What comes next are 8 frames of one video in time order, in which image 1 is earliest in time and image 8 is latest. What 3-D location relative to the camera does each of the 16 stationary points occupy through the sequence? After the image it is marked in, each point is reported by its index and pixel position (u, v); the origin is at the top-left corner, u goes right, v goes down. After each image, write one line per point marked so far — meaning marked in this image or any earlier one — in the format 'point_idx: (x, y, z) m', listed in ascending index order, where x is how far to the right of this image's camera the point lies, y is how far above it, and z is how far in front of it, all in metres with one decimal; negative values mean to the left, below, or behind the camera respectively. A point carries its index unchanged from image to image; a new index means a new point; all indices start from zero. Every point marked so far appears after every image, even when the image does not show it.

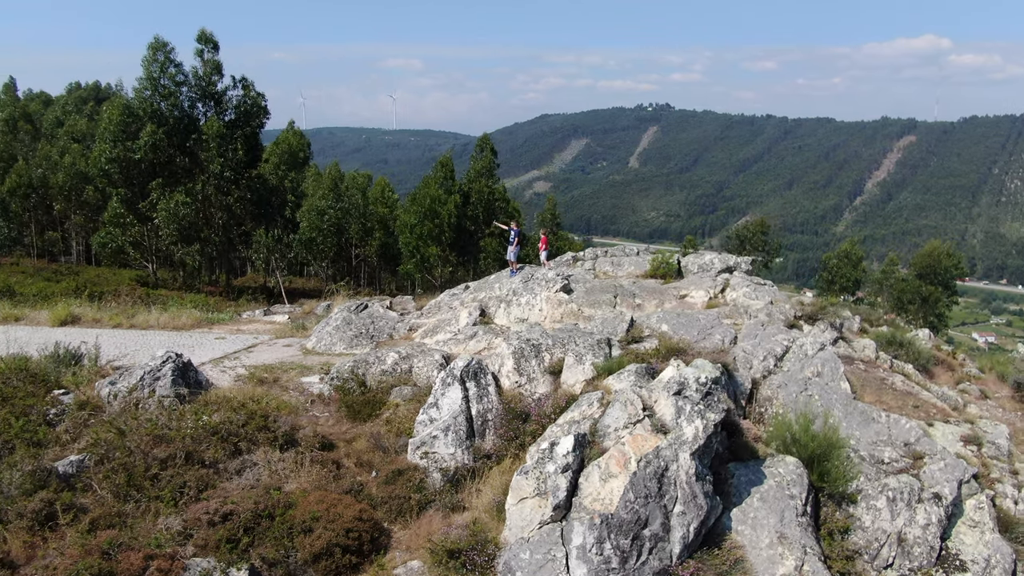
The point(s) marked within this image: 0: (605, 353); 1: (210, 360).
0: (+1.3, -0.9, +11.3) m
1: (-5.5, -1.3, +14.0) m
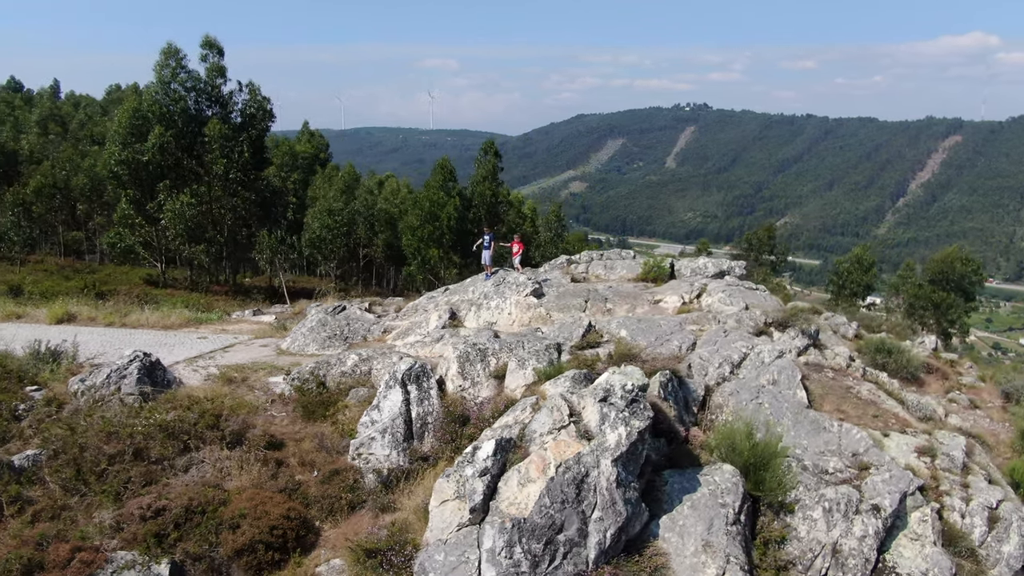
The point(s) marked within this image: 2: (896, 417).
0: (+0.5, -1.0, +11.4) m
1: (-6.1, -1.3, +14.5) m
2: (+6.2, -2.1, +12.6) m
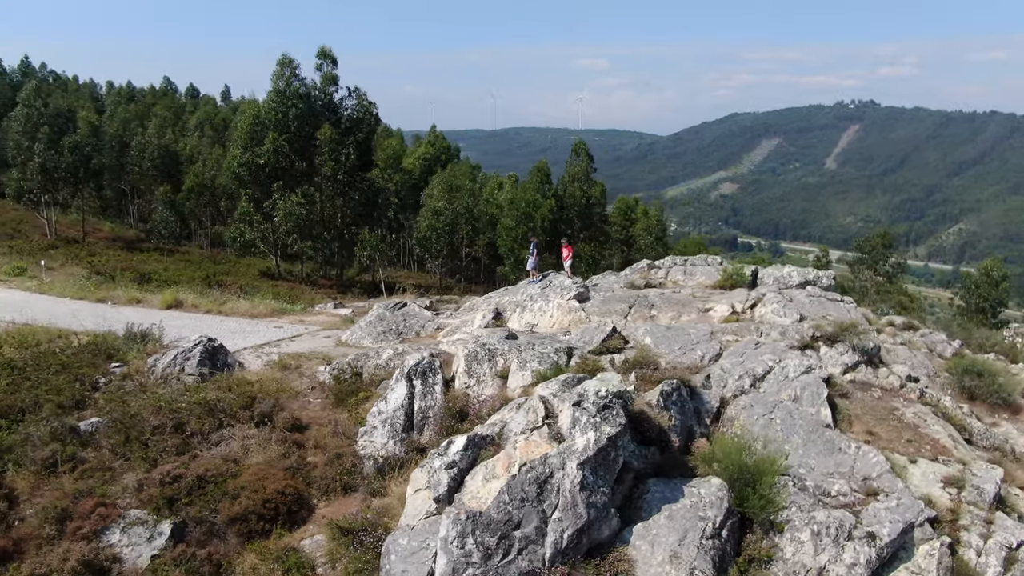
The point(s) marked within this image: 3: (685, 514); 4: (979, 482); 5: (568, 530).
0: (+0.7, -1.1, +11.7) m
1: (-5.3, -1.2, +15.9) m
2: (+6.4, -2.3, +11.8) m
3: (+2.2, -2.8, +9.7) m
4: (+6.4, -2.7, +10.7) m
5: (+0.6, -2.8, +8.9) m
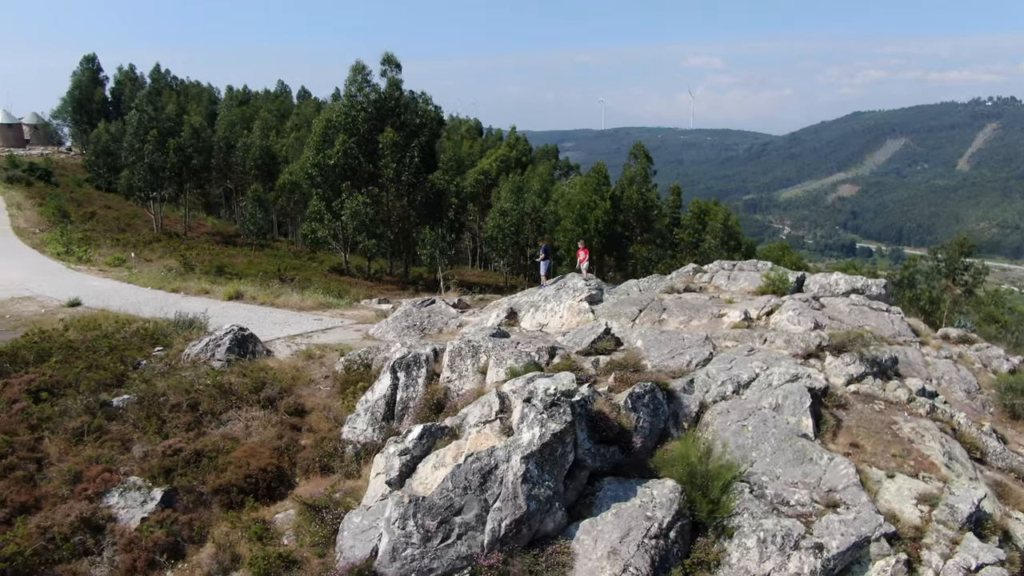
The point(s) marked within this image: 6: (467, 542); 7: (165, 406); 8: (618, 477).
0: (+0.4, -1.1, +12.1) m
1: (-5.0, -1.1, +17.1) m
2: (+6.1, -2.5, +11.4) m
3: (+1.5, -2.9, +9.9) m
4: (+5.9, -2.8, +10.3) m
5: (-0.1, -2.8, +9.4) m
6: (-0.6, -3.1, +9.3) m
7: (-5.7, -2.0, +12.9) m
8: (+1.5, -2.6, +10.6) m
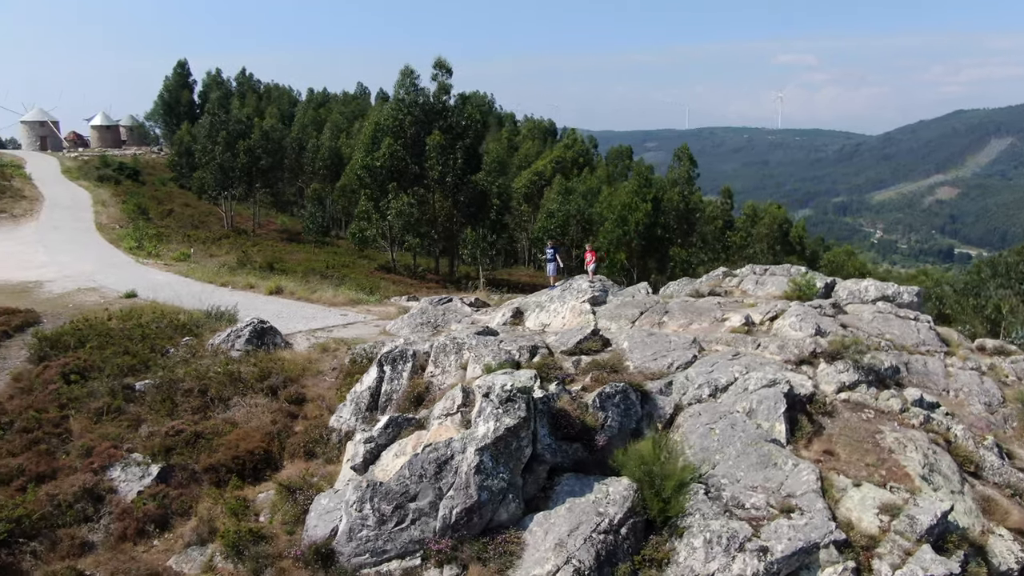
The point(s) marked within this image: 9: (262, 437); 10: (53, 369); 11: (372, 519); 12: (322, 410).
0: (+0.1, -1.1, +12.6) m
1: (-4.7, -1.0, +18.1) m
2: (+5.6, -2.6, +11.3) m
3: (+1.0, -2.9, +10.3) m
4: (+5.3, -2.9, +10.2) m
5: (-0.7, -2.8, +9.9) m
6: (-1.2, -3.0, +9.9) m
7: (-6.0, -1.8, +13.9) m
8: (+0.9, -2.6, +10.9) m
9: (-4.0, -2.4, +12.3) m
10: (-8.7, -1.5, +14.7) m
11: (-1.8, -2.9, +9.9) m
12: (-3.2, -2.1, +13.1) m
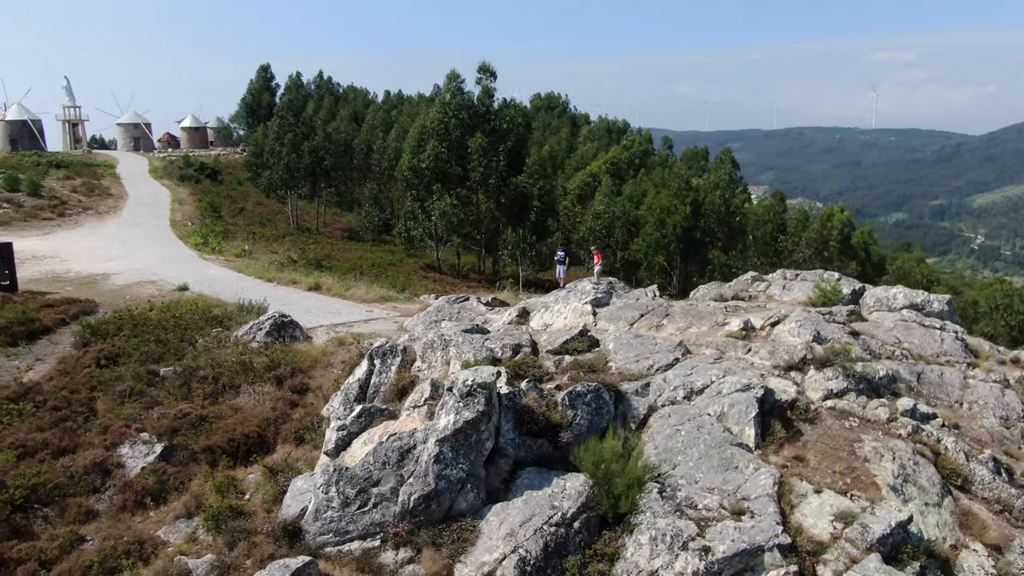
0: (-0.3, -1.1, +13.0) m
1: (-4.4, -0.9, +19.0) m
2: (+5.1, -2.7, +11.2) m
3: (+0.4, -2.9, +10.7) m
4: (+4.7, -3.0, +10.1) m
5: (-1.3, -2.8, +10.4) m
6: (-1.8, -3.0, +10.5) m
7: (-6.1, -1.7, +15.0) m
8: (+0.4, -2.6, +11.3) m
9: (-4.3, -2.3, +13.2) m
10: (-8.7, -1.4, +16.0) m
11: (-2.4, -2.9, +10.6) m
12: (-3.4, -2.0, +14.0) m
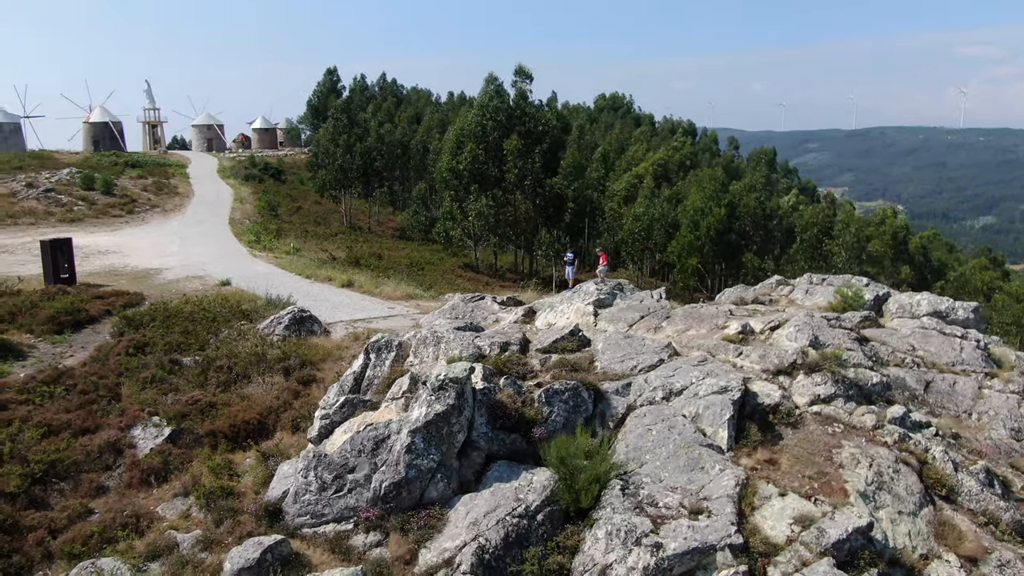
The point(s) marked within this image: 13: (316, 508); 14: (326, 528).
0: (-0.5, -1.1, +13.5) m
1: (-4.1, -0.8, +19.8) m
2: (+4.7, -2.8, +11.2) m
3: (-0.1, -2.9, +11.1) m
4: (+4.2, -3.1, +10.2) m
5: (-1.8, -2.7, +11.0) m
6: (-2.3, -3.0, +11.1) m
7: (-6.1, -1.6, +16.0) m
8: (0.0, -2.6, +11.7) m
9: (-4.5, -2.2, +14.0) m
10: (-8.6, -1.2, +17.2) m
11: (-2.9, -2.8, +11.2) m
12: (-3.6, -1.9, +14.7) m
13: (-2.8, -3.2, +11.1) m
14: (-2.6, -3.4, +11.0) m
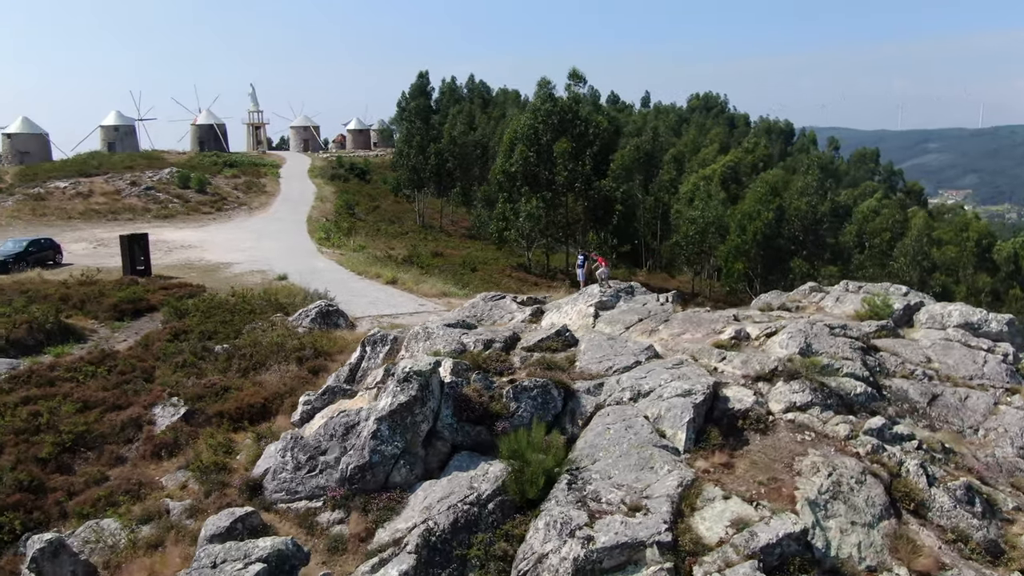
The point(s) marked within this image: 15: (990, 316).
0: (-0.8, -1.1, +14.2) m
1: (-3.6, -0.7, +20.9) m
2: (+4.0, -2.9, +11.2) m
3: (-0.8, -2.9, +11.7) m
4: (+3.3, -3.2, +10.3) m
5: (-2.5, -2.7, +11.9) m
6: (-2.9, -2.9, +12.0) m
7: (-6.1, -1.5, +17.4) m
8: (-0.6, -2.6, +12.3) m
9: (-4.8, -2.1, +15.2) m
10: (-8.4, -1.0, +18.9) m
11: (-3.5, -2.8, +12.2) m
12: (-3.8, -1.9, +15.8) m
13: (-3.5, -3.1, +12.1) m
14: (-3.3, -3.3, +11.9) m
15: (+11.3, -0.7, +18.4) m
